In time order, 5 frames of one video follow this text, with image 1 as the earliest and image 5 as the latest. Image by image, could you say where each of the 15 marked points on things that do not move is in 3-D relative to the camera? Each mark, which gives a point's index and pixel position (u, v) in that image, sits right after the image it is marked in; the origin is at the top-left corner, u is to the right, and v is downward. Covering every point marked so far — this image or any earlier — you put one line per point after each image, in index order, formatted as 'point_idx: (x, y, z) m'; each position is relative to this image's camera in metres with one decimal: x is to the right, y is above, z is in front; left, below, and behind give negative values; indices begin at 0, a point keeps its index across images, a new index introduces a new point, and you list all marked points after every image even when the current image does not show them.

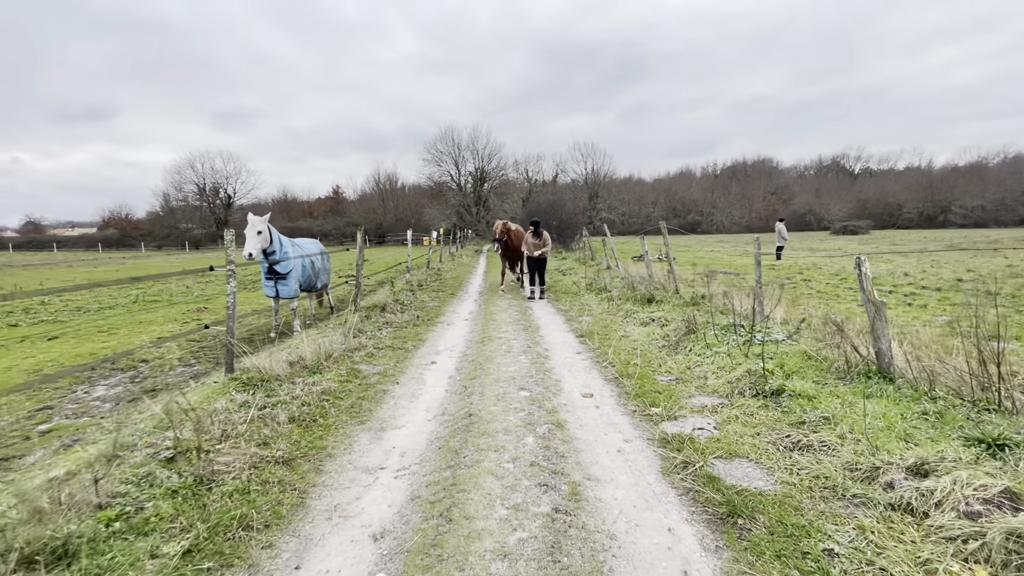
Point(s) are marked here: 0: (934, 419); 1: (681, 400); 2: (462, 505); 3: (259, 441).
0: (+3.2, -1.0, +3.7) m
1: (+1.6, -1.1, +4.5) m
2: (-0.3, -1.4, +3.0) m
3: (-2.0, -1.2, +3.8) m
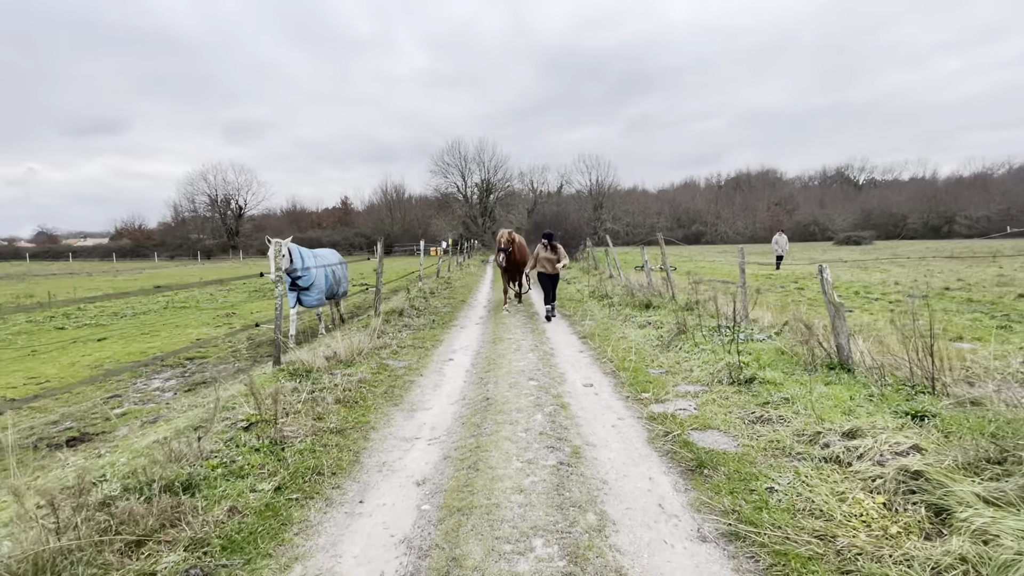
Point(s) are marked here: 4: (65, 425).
0: (+3.3, -1.0, +4.4) m
1: (+1.7, -1.1, +5.3) m
2: (-0.2, -1.4, +3.7) m
3: (-1.8, -1.2, +4.6) m
4: (-4.9, -1.5, +5.2) m
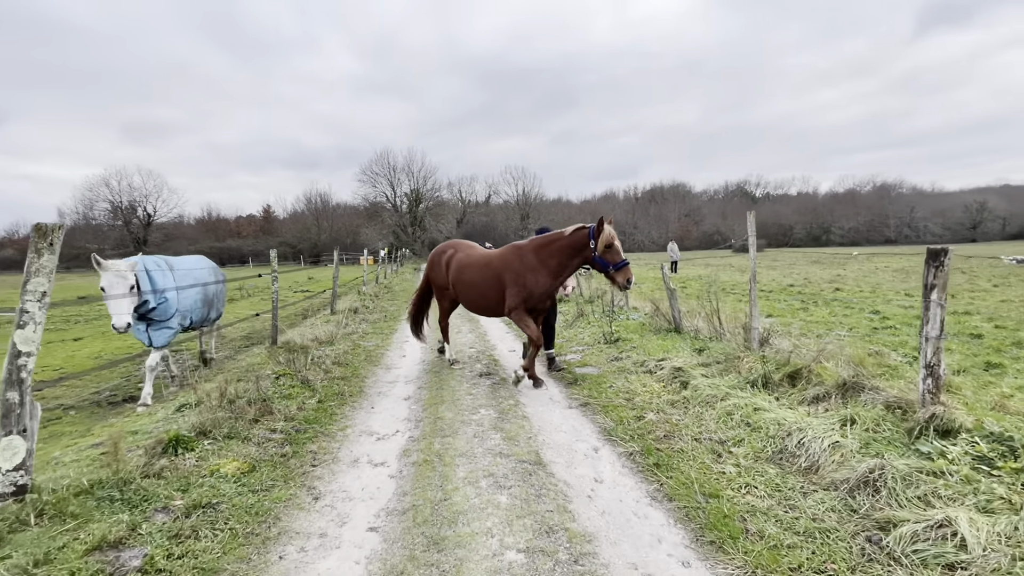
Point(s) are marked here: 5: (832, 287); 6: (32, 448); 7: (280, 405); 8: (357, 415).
0: (+2.6, -0.8, +7.1) m
1: (+0.9, -1.0, +7.7) m
2: (-0.8, -1.2, +5.9) m
3: (-2.5, -1.1, +6.5) m
4: (-5.7, -1.5, +6.7) m
5: (+11.5, 0.0, +17.4) m
6: (-3.1, -1.0, +3.1) m
7: (-2.4, -1.2, +5.0) m
8: (-1.6, -1.3, +5.0) m
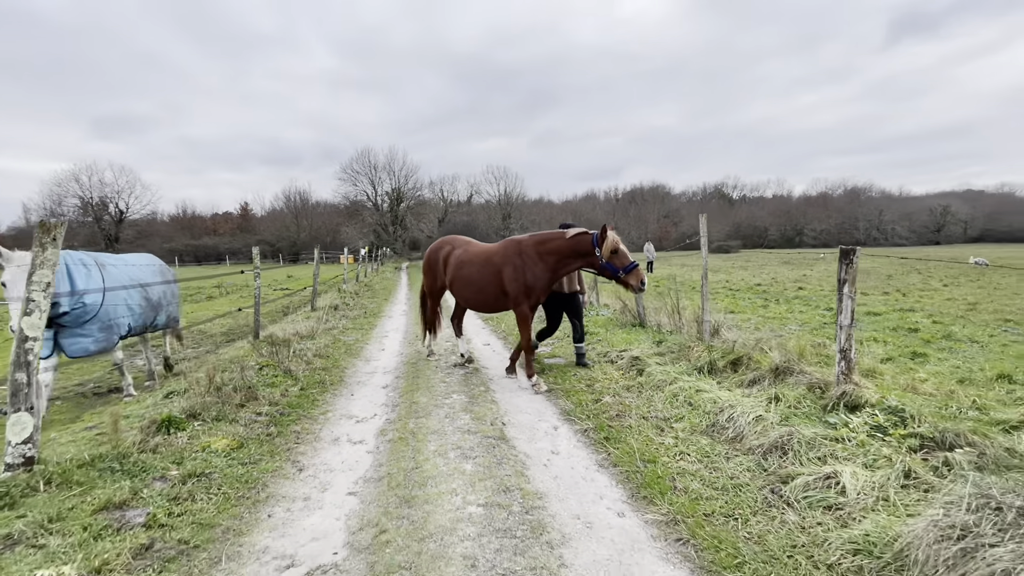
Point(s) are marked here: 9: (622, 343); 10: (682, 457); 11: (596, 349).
0: (+2.2, -0.8, +7.6) m
1: (+0.4, -0.9, +8.2) m
2: (-1.2, -1.2, +6.3) m
3: (-2.9, -1.0, +6.8) m
4: (-6.1, -1.4, +6.9) m
5: (+10.7, +0.1, +18.2) m
6: (-3.3, -1.0, +3.4) m
7: (-2.8, -1.2, +5.3) m
8: (-2.0, -1.3, +5.4) m
9: (+1.6, -0.8, +7.1) m
10: (+1.3, -1.3, +3.6) m
11: (+1.2, -0.9, +7.1) m
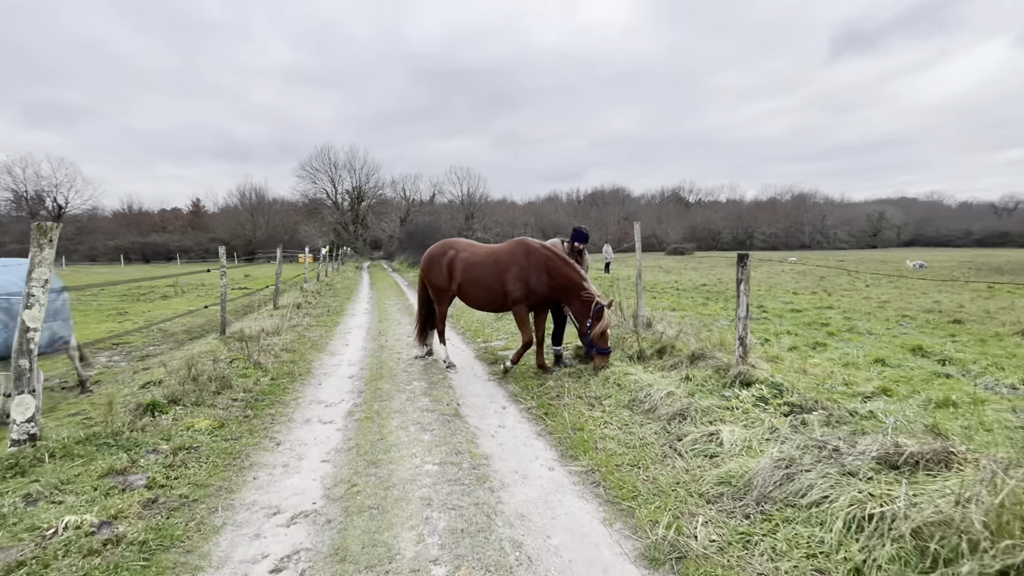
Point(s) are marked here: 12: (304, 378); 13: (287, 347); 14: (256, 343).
0: (+1.4, -0.7, +8.4) m
1: (-0.4, -0.9, +8.8) m
2: (-1.8, -1.1, +6.9) m
3: (-3.6, -1.0, +7.2) m
4: (-6.7, -1.4, +7.1) m
5: (+9.1, +0.1, +19.7) m
6: (-3.7, -0.9, +3.8) m
7: (-3.3, -1.1, +5.8) m
8: (-2.5, -1.2, +5.9) m
9: (+0.9, -0.8, +7.9) m
10: (+0.9, -1.3, +4.4) m
11: (+0.5, -0.9, +7.8) m
12: (-2.7, -1.2, +6.3) m
13: (-3.7, -1.0, +8.0) m
14: (-4.1, -0.9, +7.6) m
